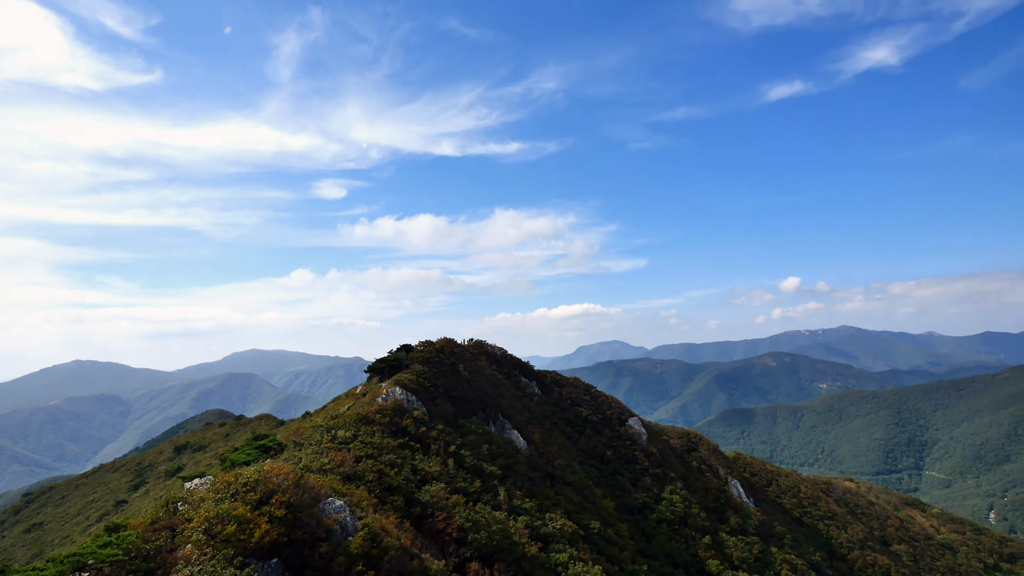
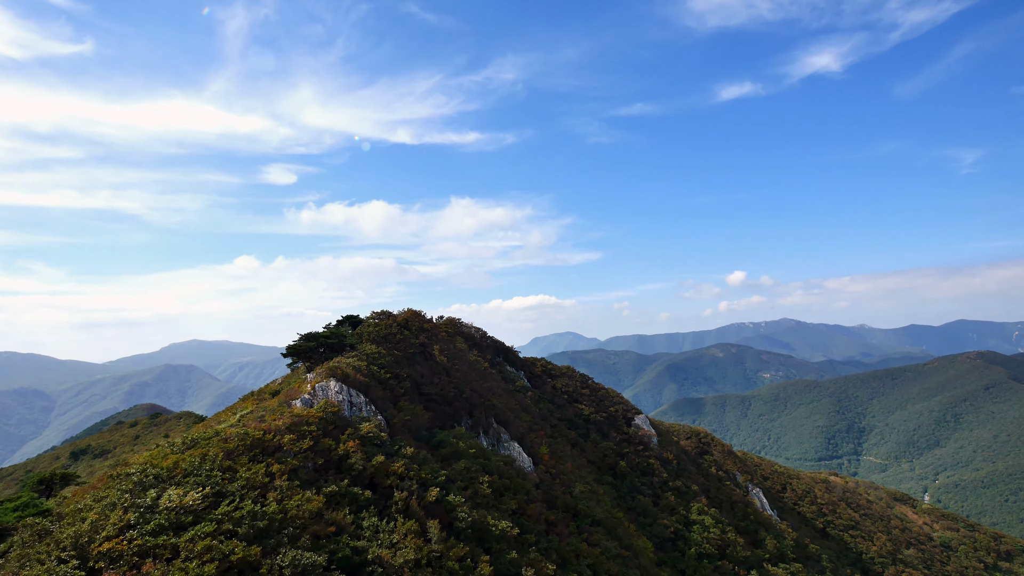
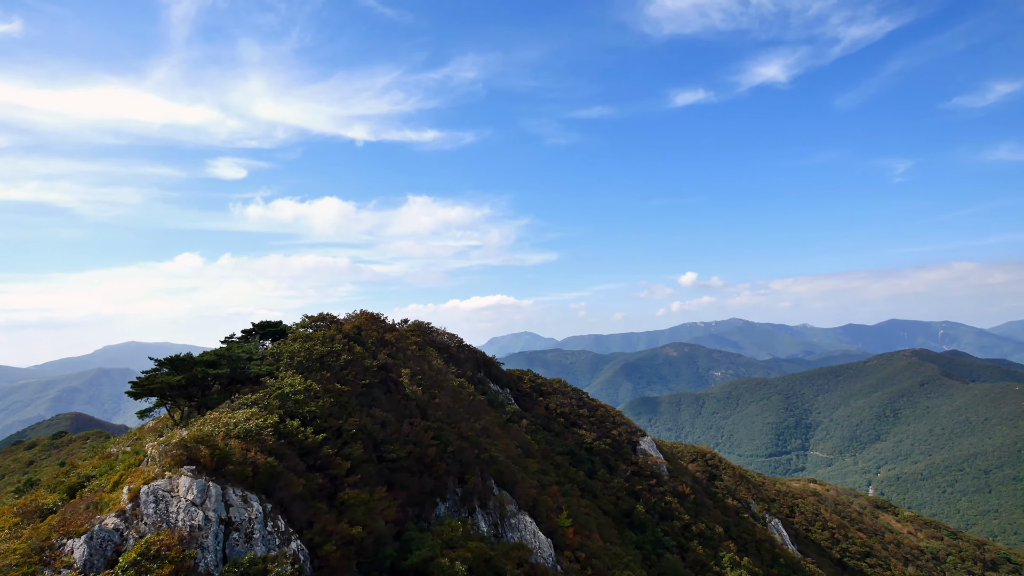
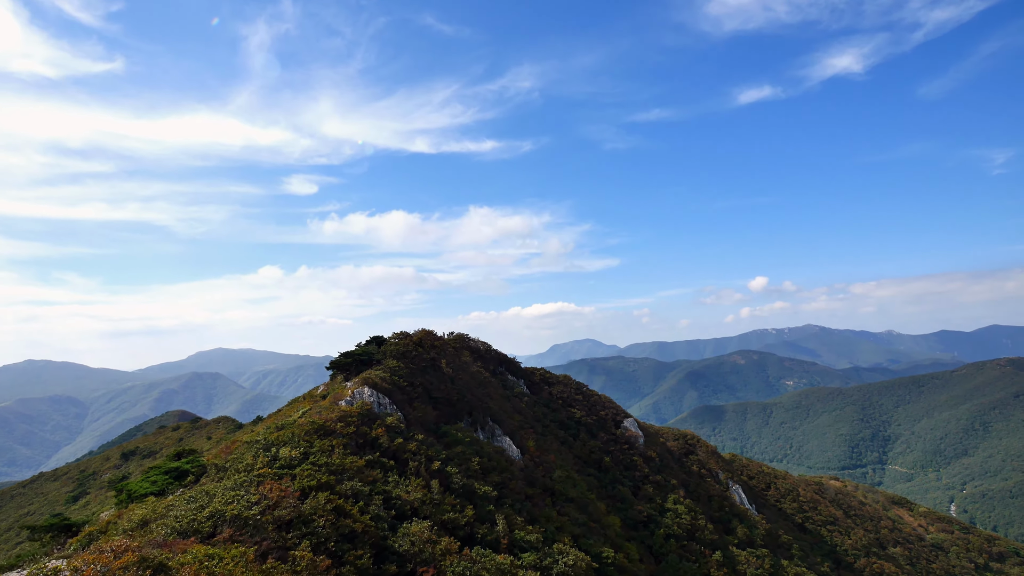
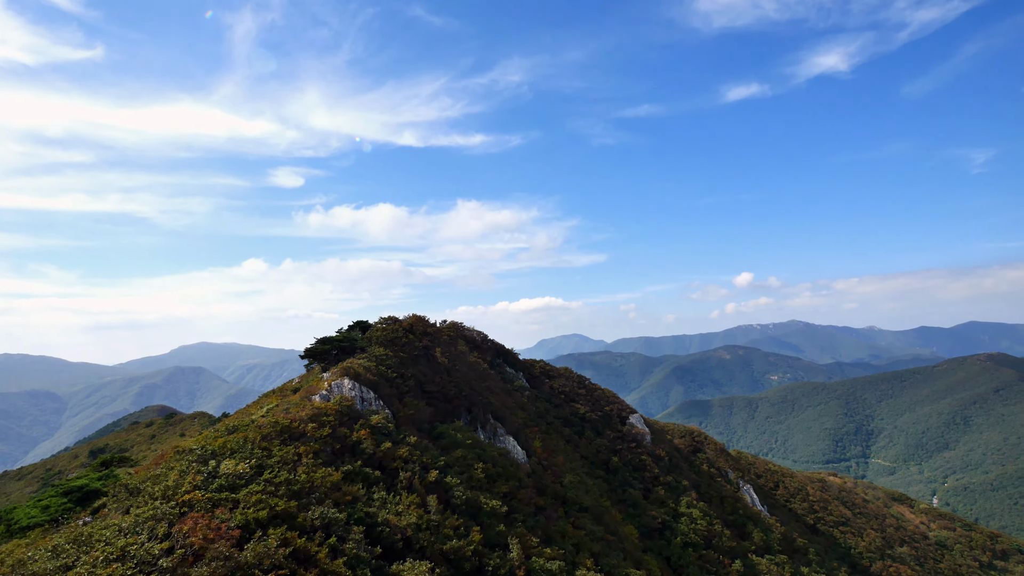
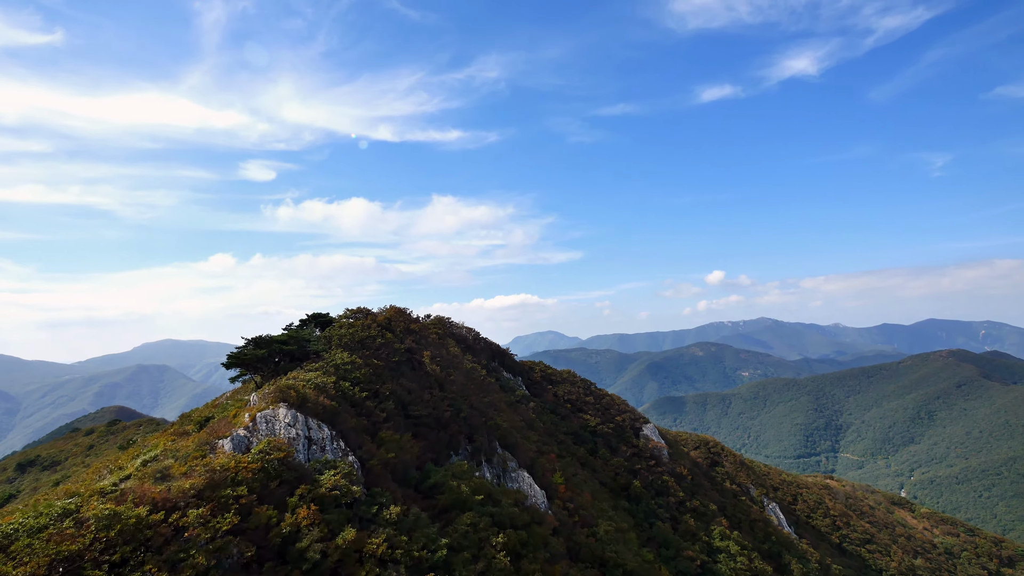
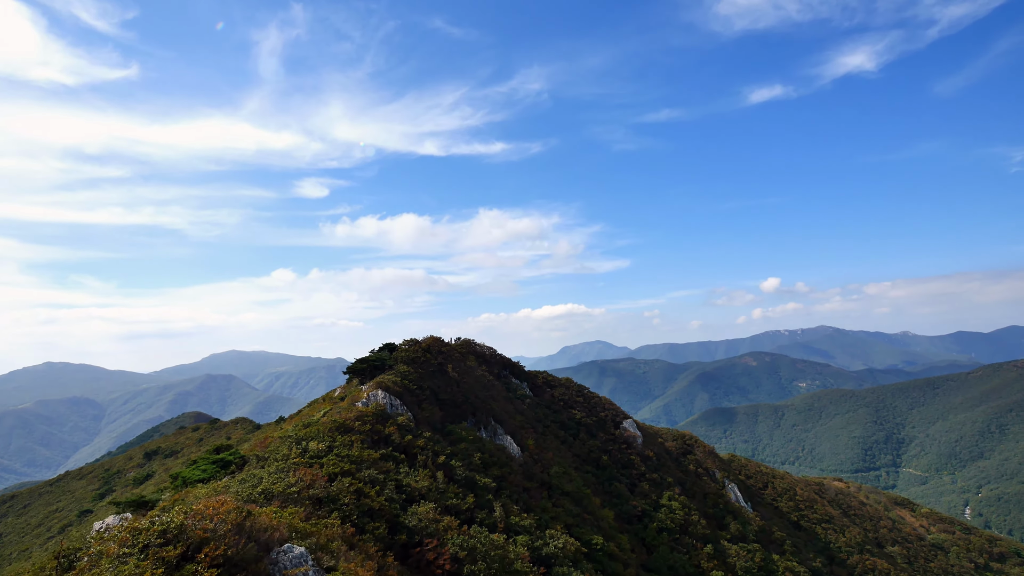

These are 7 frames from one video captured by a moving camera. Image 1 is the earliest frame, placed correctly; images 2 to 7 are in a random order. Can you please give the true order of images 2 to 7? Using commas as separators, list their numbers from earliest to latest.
7, 4, 5, 2, 6, 3
